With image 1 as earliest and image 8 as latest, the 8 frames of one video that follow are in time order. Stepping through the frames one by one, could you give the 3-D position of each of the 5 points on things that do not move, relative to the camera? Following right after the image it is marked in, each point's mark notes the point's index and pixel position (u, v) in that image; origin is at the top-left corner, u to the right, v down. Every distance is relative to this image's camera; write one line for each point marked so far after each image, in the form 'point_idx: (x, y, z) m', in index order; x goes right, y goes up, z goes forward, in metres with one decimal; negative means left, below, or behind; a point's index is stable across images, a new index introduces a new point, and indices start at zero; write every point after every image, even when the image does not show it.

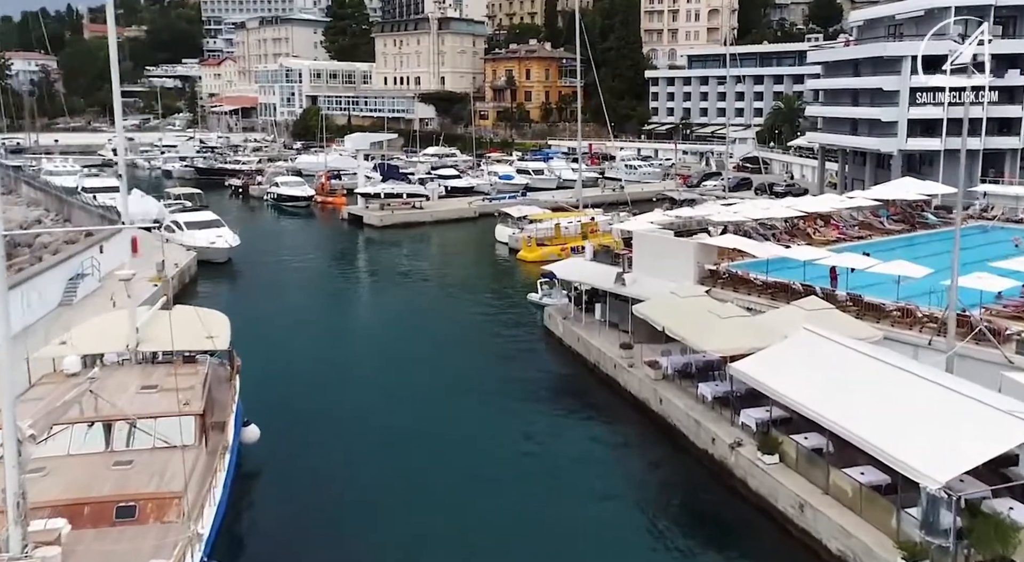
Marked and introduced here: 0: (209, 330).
0: (-5.4, -1.0, +15.7) m
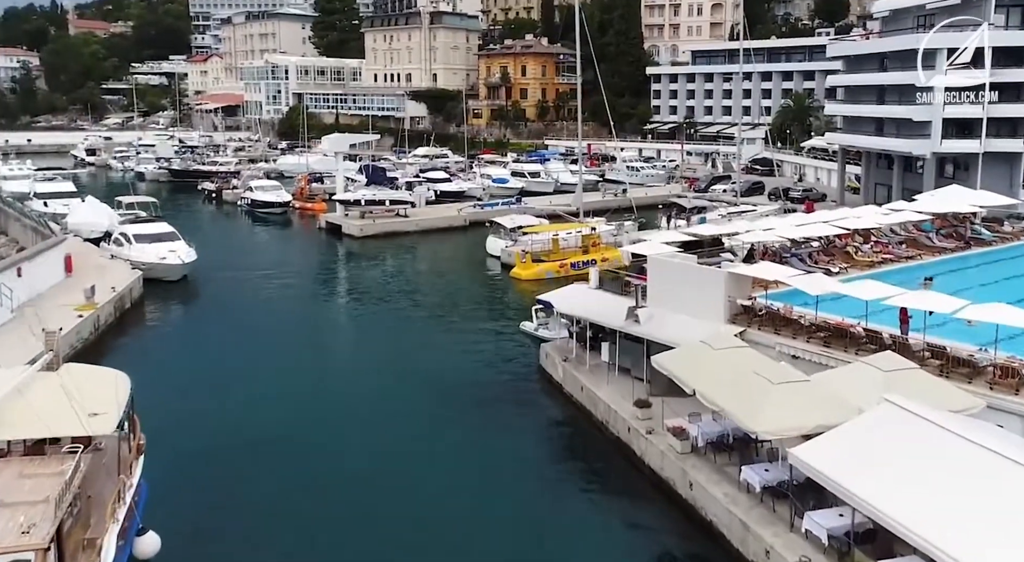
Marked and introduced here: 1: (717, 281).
0: (-5.6, -1.7, +11.8) m
1: (+3.8, 0.0, +16.4) m
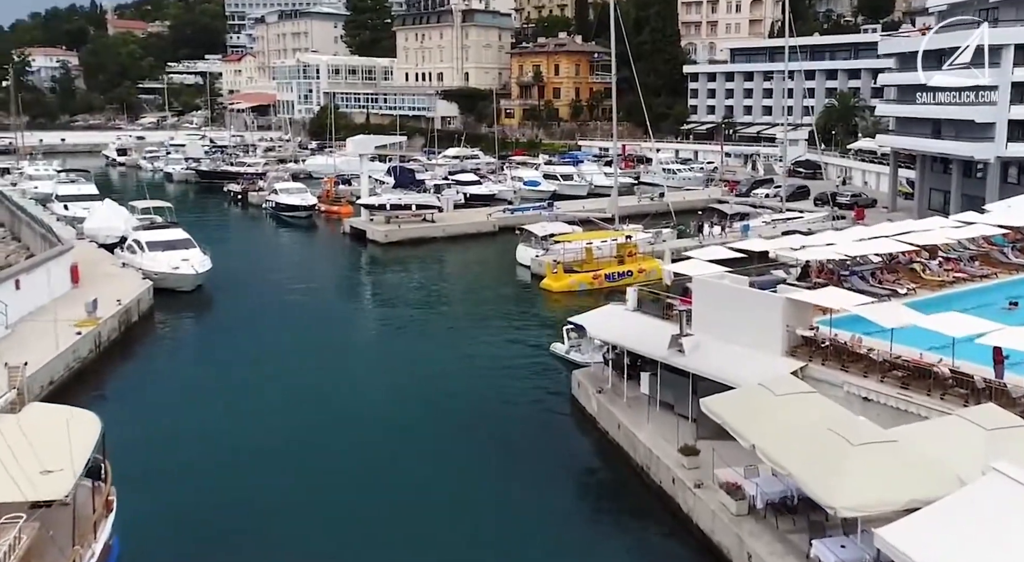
0: (-5.3, -2.1, +10.1) m
1: (+4.2, -0.4, +14.3) m
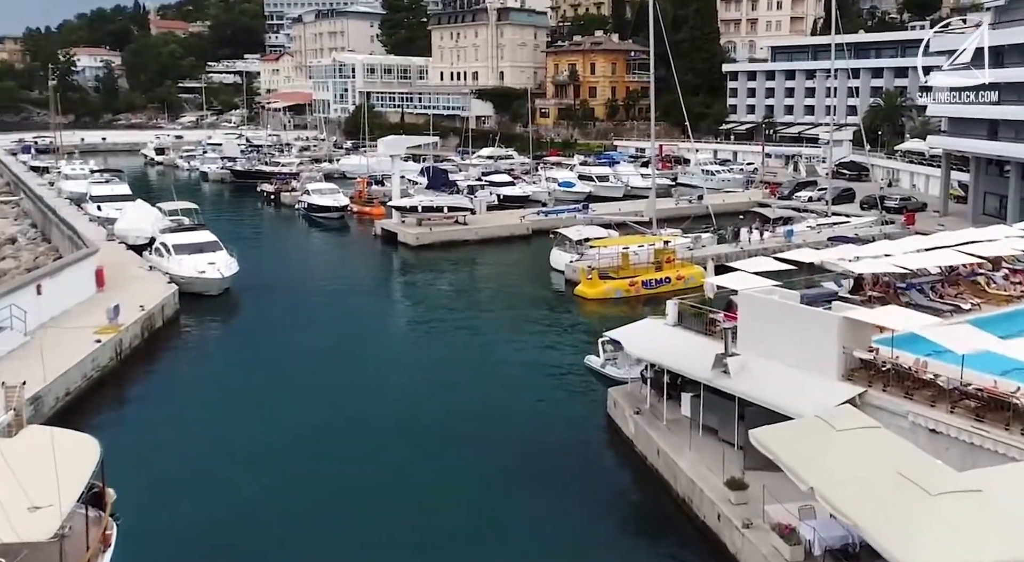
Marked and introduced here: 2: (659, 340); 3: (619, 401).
0: (-5.0, -2.3, +9.3) m
1: (+4.7, -0.7, +13.1) m
2: (+2.7, -1.1, +16.2) m
3: (+2.0, -2.2, +16.7) m
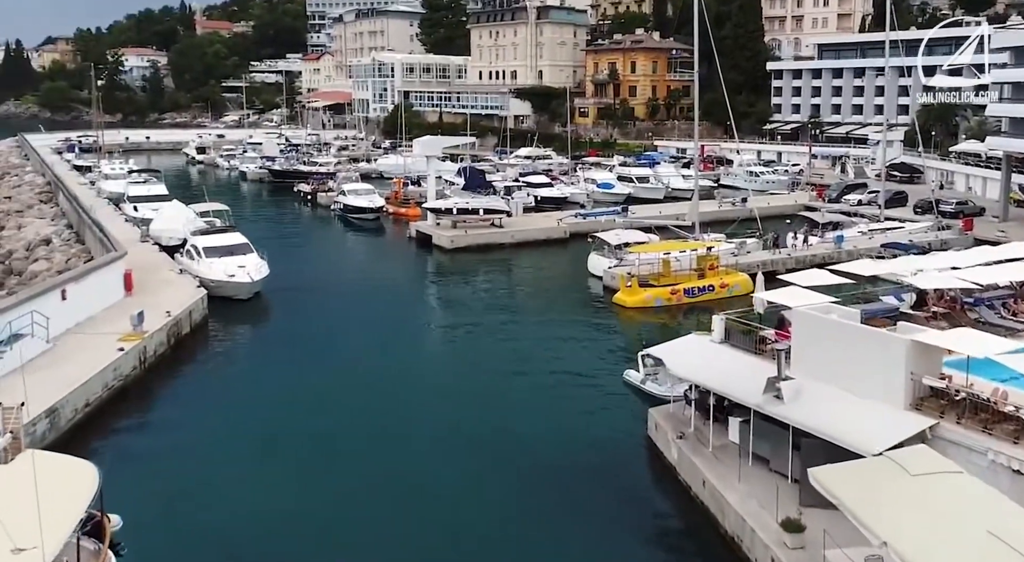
0: (-4.7, -2.5, +8.5) m
1: (+5.2, -1.0, +12.0) m
2: (+3.3, -1.3, +15.1) m
3: (+2.6, -2.5, +15.6) m
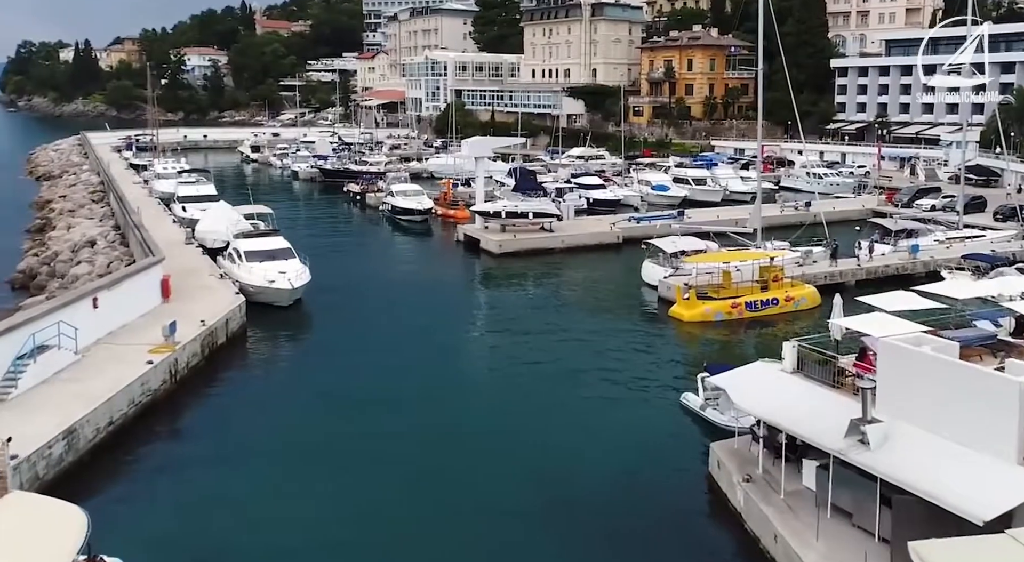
0: (-4.4, -2.8, +7.4) m
1: (+5.7, -1.3, +10.2) m
2: (+4.0, -1.7, +13.5) m
3: (+3.4, -2.8, +14.1) m
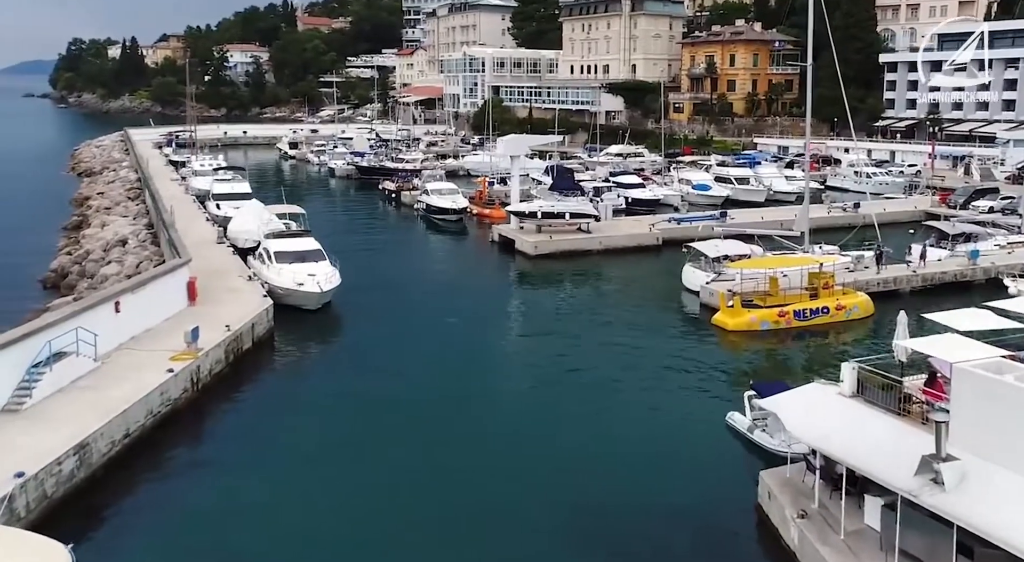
0: (-4.2, -2.9, +6.5) m
1: (+6.0, -1.6, +9.0) m
2: (+4.5, -1.9, +12.3) m
3: (+3.9, -3.0, +12.9) m
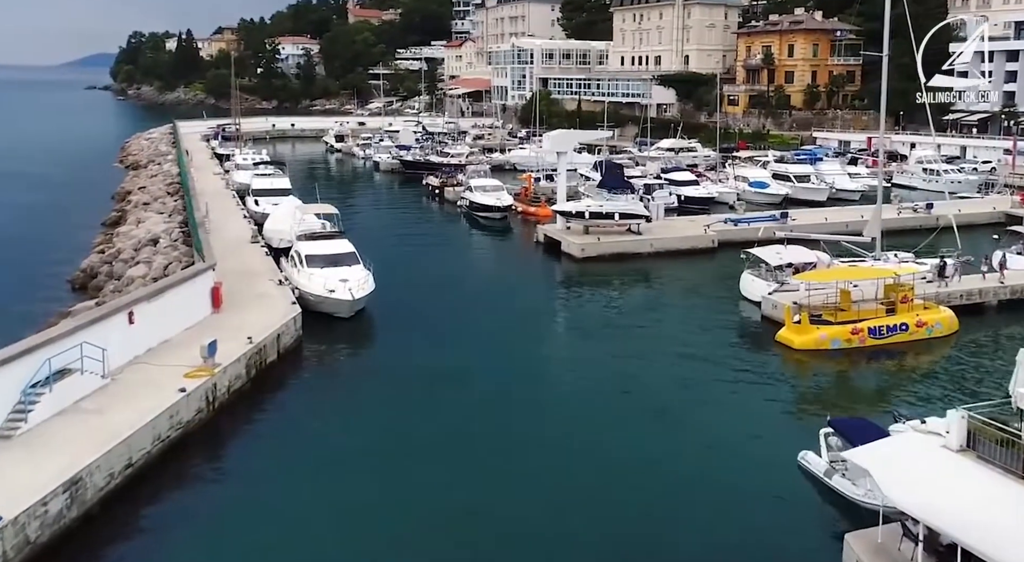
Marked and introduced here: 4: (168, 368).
0: (-4.0, -3.3, +4.9) m
1: (+6.3, -2.0, +6.8) m
2: (+4.9, -2.3, +10.2) m
3: (+4.3, -3.4, +10.9) m
4: (-7.2, -1.9, +18.6) m
